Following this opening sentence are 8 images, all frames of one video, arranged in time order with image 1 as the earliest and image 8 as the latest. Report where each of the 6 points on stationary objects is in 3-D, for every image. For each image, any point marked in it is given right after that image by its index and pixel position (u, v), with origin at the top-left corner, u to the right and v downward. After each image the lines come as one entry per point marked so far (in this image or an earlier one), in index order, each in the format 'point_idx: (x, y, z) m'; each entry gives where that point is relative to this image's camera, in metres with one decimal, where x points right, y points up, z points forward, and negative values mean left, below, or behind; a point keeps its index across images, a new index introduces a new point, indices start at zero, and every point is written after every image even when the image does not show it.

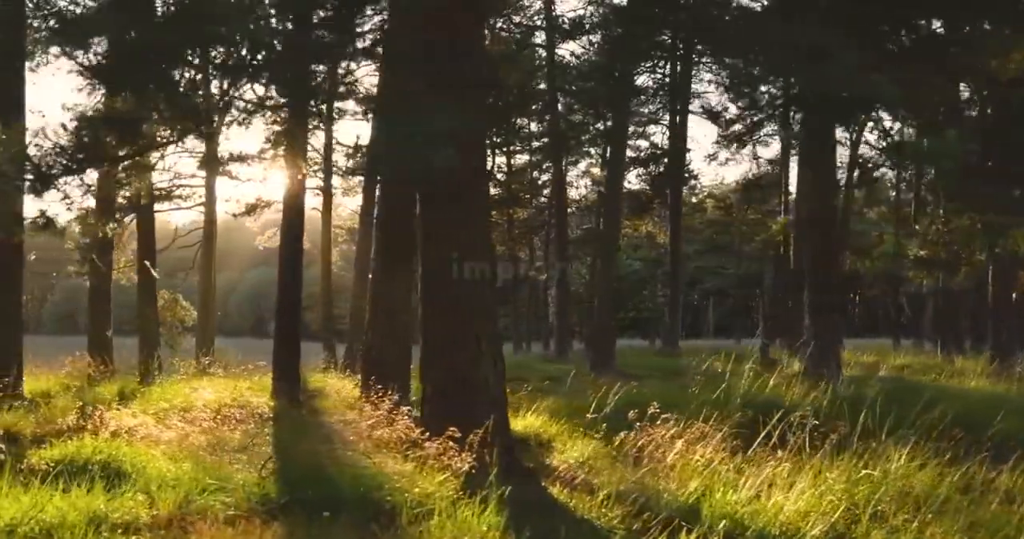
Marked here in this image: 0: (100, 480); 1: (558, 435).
0: (-2.6, -1.4, +6.9) m
1: (+0.5, -1.5, +10.1) m
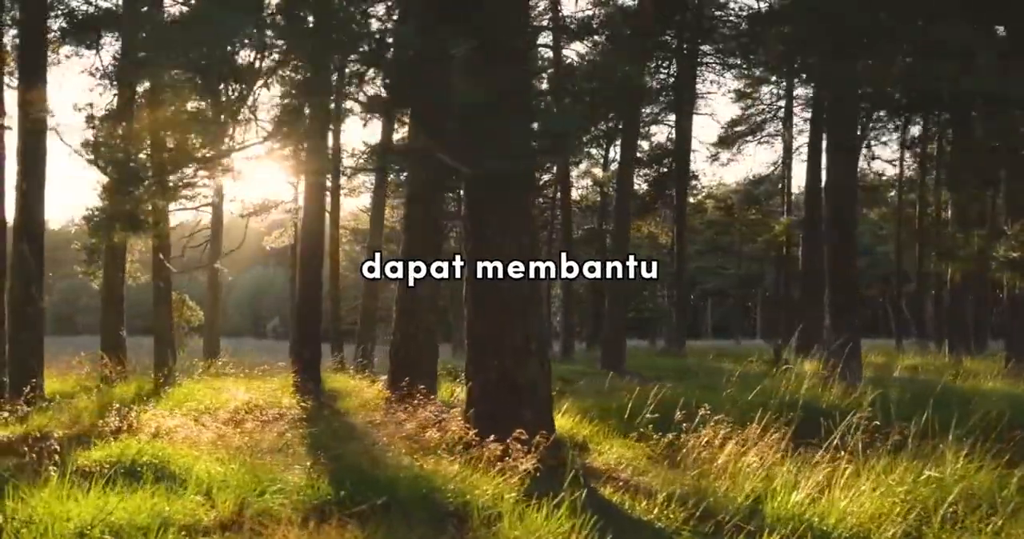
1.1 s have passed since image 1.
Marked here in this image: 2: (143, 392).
0: (-2.3, -1.4, +6.8) m
1: (+0.8, -1.5, +10.1) m
2: (-5.8, -1.9, +16.7) m
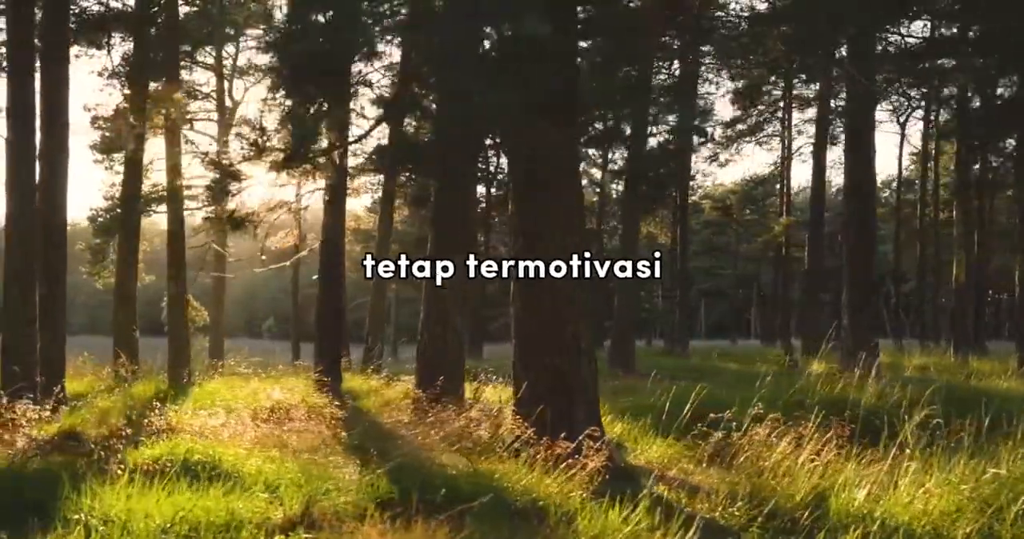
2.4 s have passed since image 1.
0: (-1.9, -1.4, +6.9) m
1: (+1.2, -1.5, +10.1) m
2: (-5.5, -1.9, +16.7) m
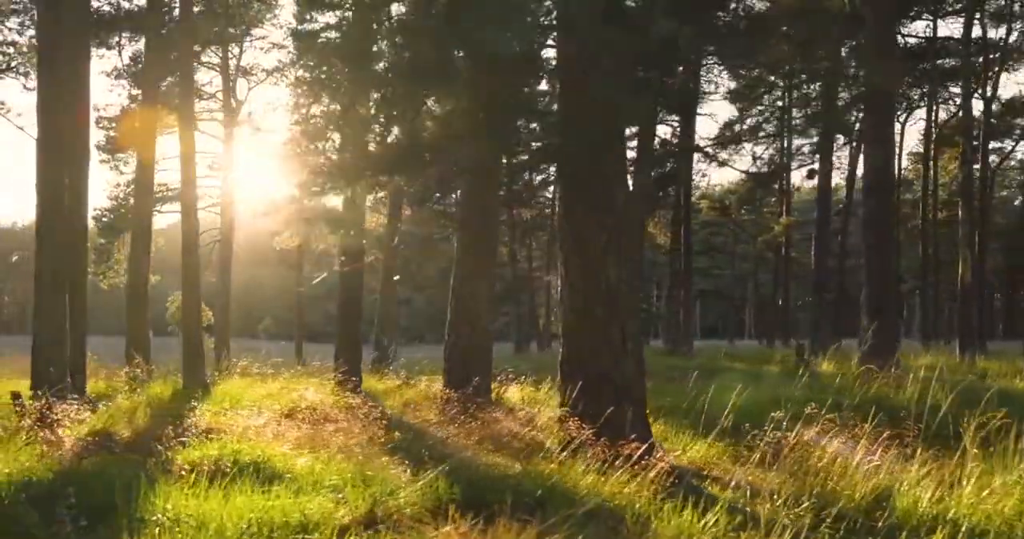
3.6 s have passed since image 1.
0: (-1.5, -1.4, +6.8) m
1: (+1.6, -1.5, +10.1) m
2: (-5.1, -1.9, +16.6) m
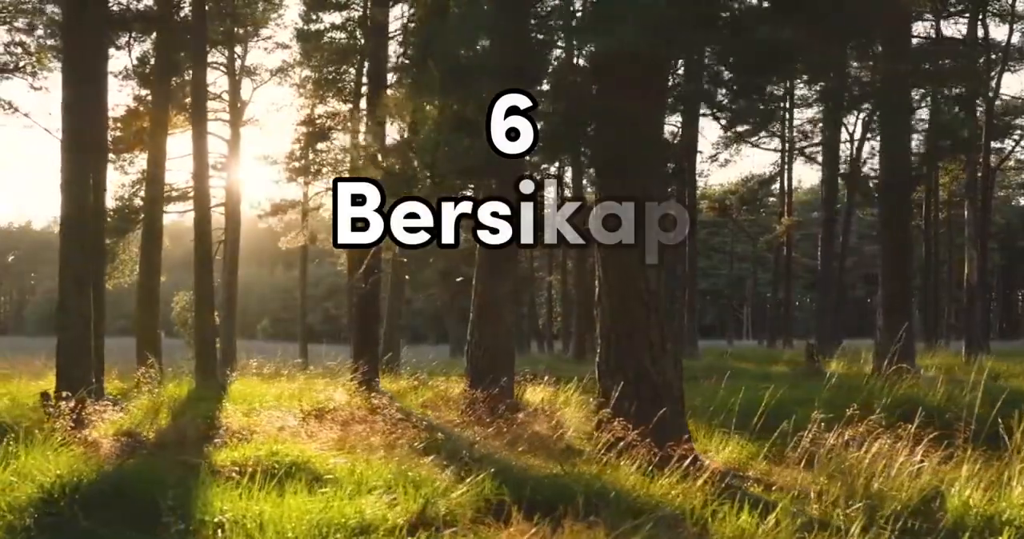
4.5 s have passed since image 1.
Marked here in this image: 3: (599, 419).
0: (-1.3, -1.4, +6.8) m
1: (+1.8, -1.5, +10.1) m
2: (-4.9, -1.9, +16.6) m
3: (+0.7, -1.2, +9.0) m
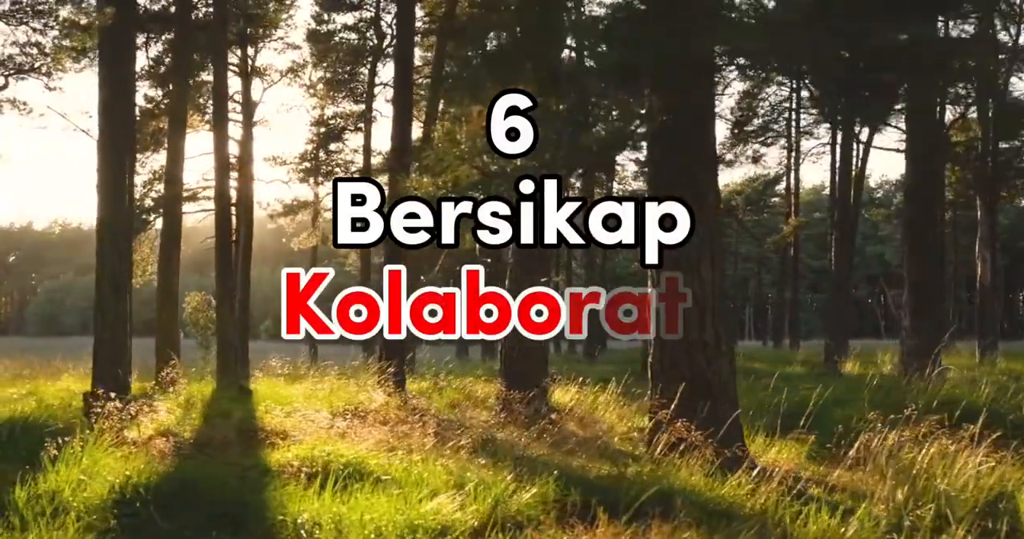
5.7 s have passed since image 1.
0: (-0.9, -1.4, +6.8) m
1: (+2.3, -1.5, +10.1) m
2: (-4.4, -1.9, +16.6) m
3: (+1.2, -1.3, +8.9) m
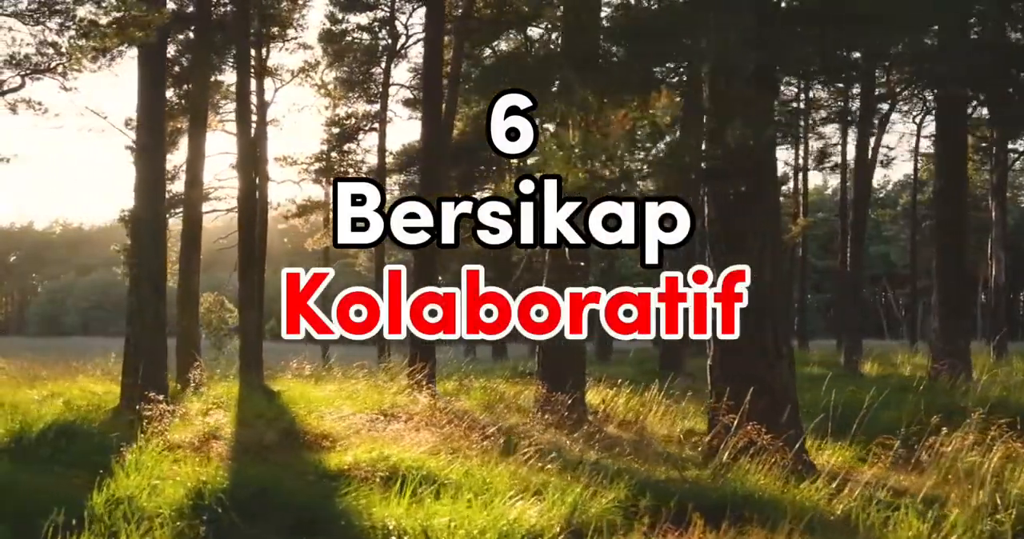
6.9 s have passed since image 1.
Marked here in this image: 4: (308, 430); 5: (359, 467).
0: (-0.4, -1.4, +6.8) m
1: (+2.7, -1.5, +10.0) m
2: (-4.0, -1.9, +16.6) m
3: (+1.6, -1.3, +8.9) m
4: (-1.9, -1.5, +10.1) m
5: (-1.1, -1.4, +7.4) m
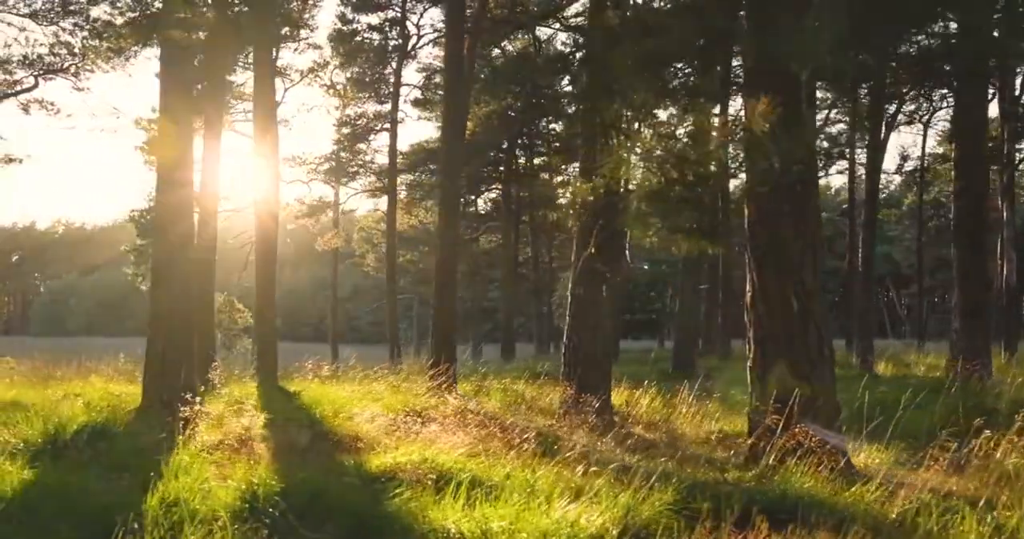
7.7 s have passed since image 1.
0: (-0.1, -1.4, +6.7) m
1: (+3.0, -1.6, +10.0) m
2: (-3.6, -1.9, +16.6) m
3: (+1.9, -1.3, +8.9) m
4: (-1.6, -1.5, +10.1) m
5: (-0.8, -1.4, +7.4) m
